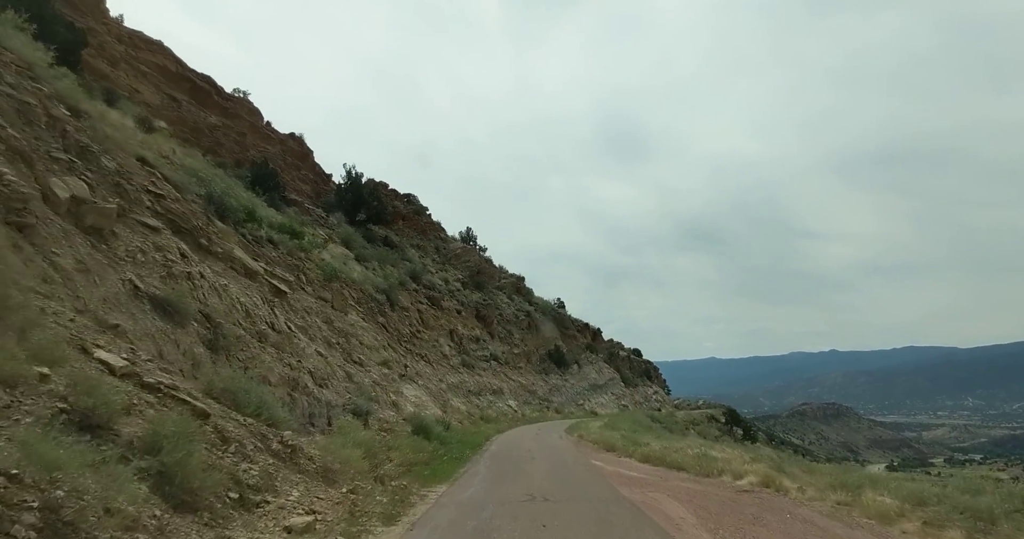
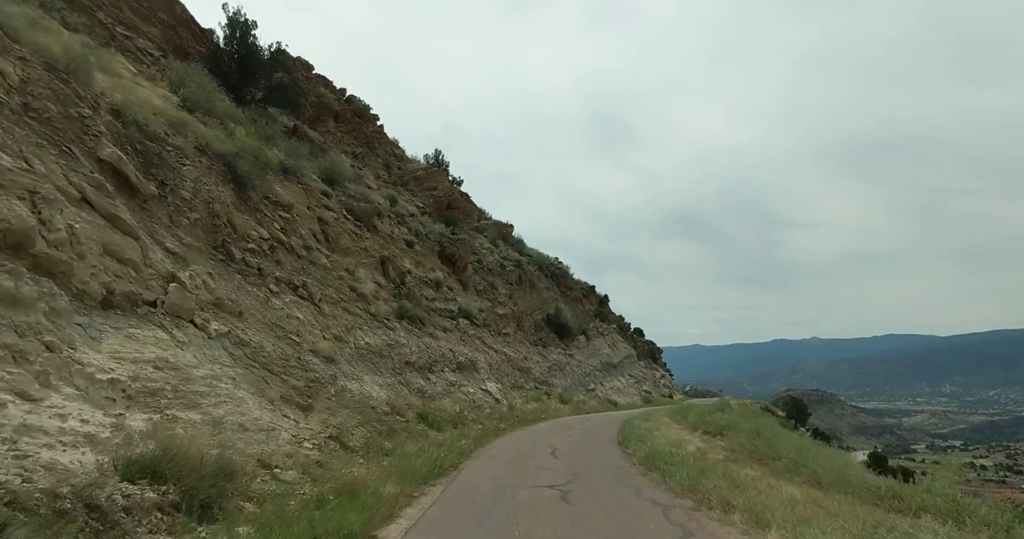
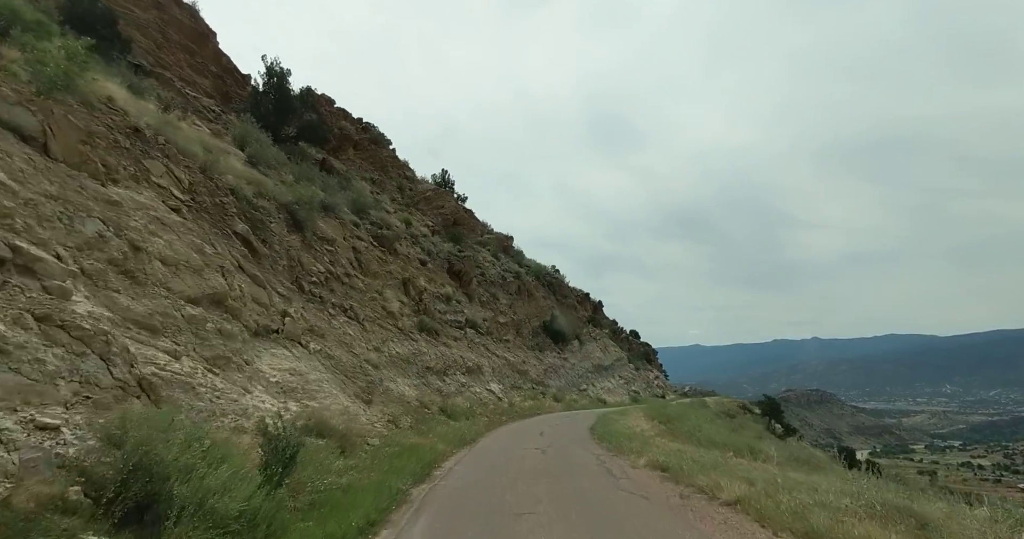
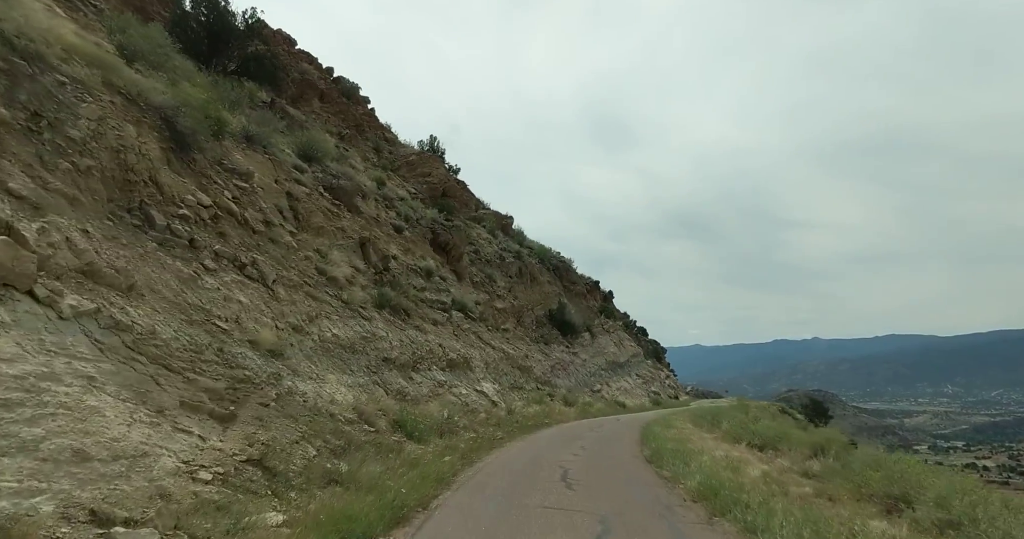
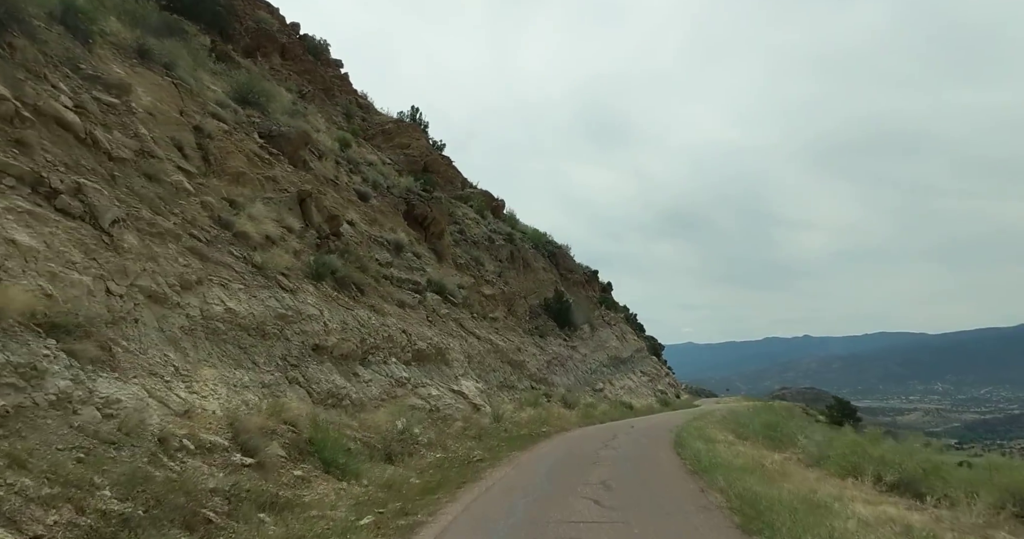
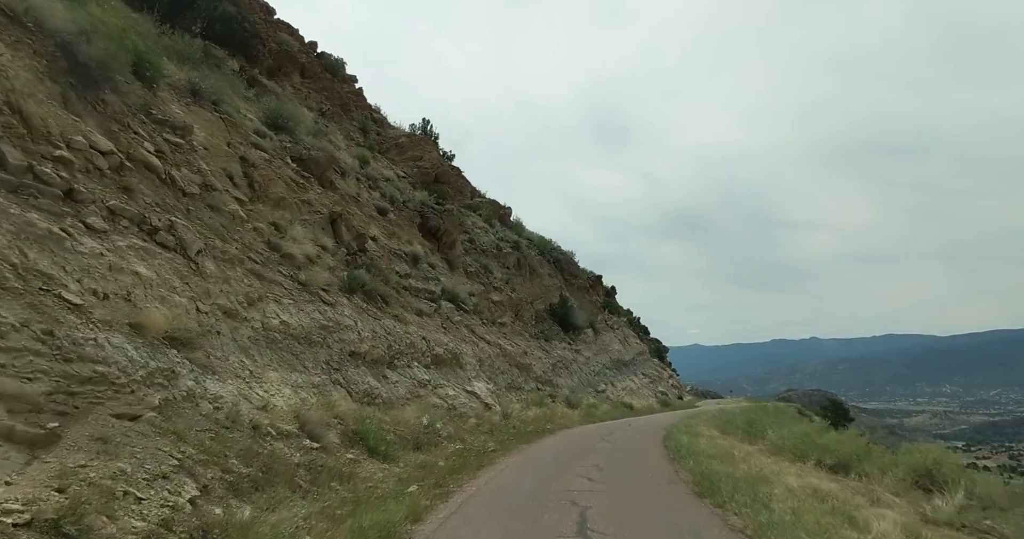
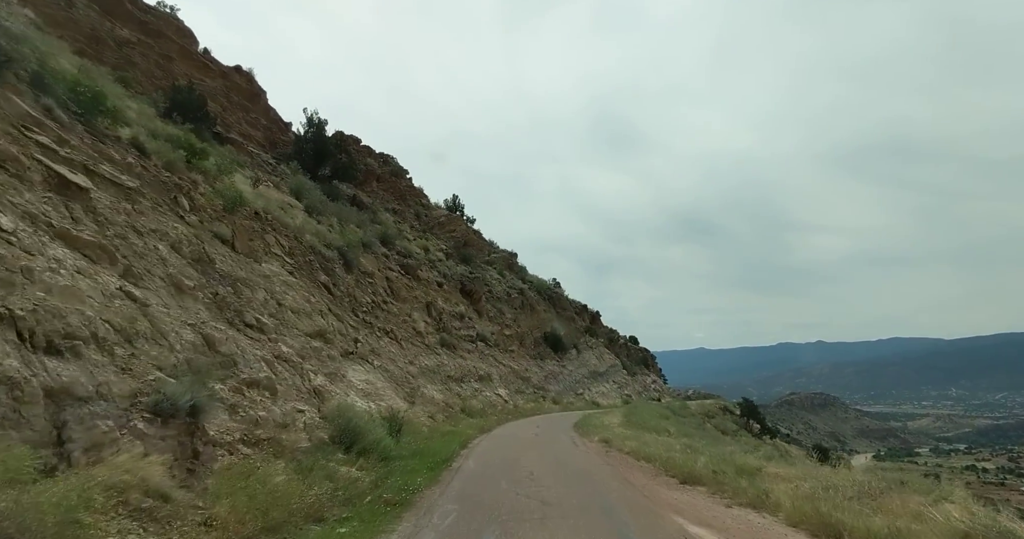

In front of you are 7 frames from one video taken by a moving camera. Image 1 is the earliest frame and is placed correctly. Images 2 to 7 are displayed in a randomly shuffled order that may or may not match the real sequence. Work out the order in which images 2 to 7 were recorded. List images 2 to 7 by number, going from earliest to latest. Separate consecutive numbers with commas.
7, 3, 2, 4, 6, 5
